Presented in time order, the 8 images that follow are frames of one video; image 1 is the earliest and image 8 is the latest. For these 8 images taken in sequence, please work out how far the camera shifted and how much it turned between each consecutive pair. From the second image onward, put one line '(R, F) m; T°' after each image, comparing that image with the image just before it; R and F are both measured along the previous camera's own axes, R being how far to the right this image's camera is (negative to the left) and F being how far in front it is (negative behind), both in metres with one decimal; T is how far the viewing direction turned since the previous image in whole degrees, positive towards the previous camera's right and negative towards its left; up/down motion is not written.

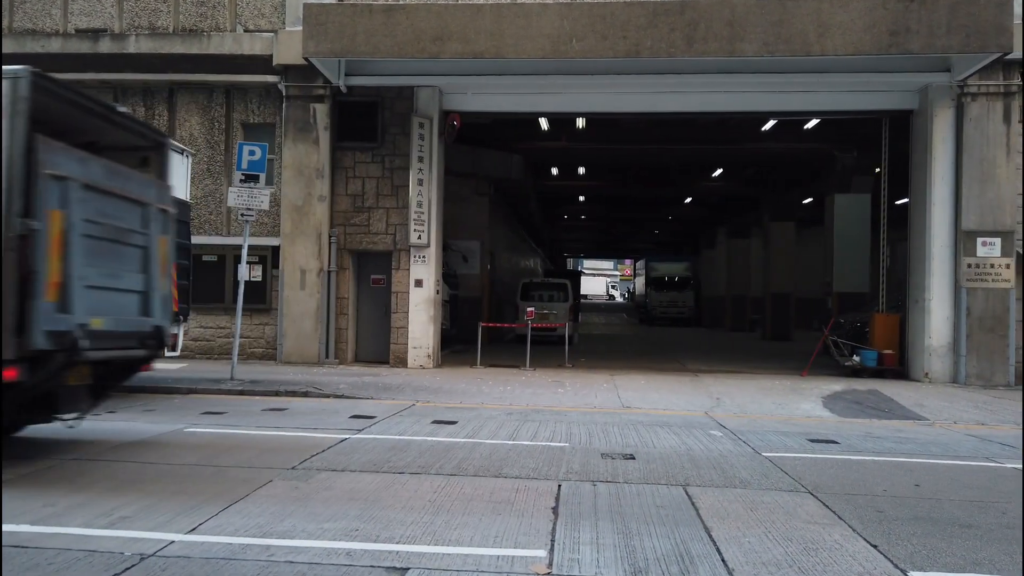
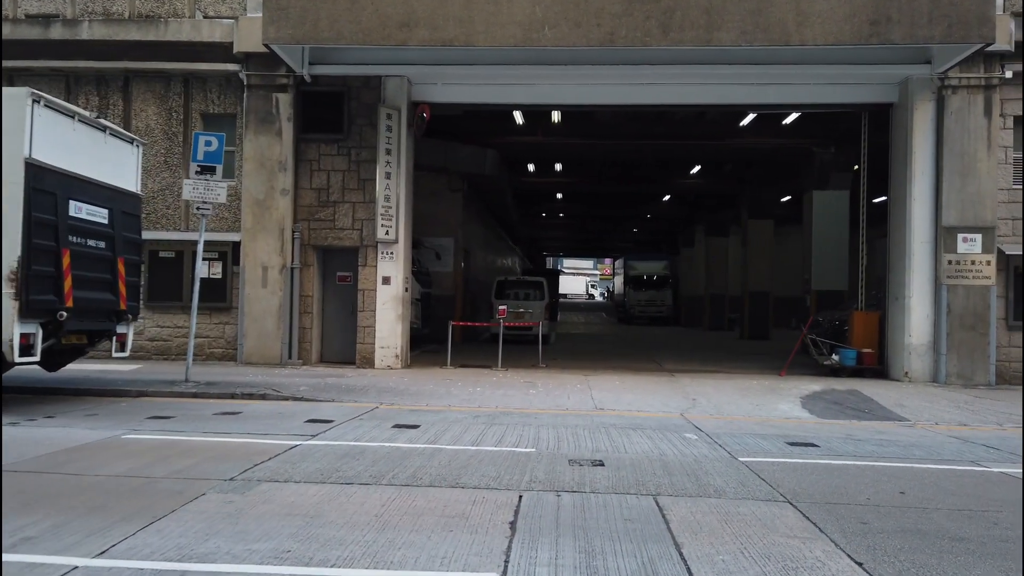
(+0.2, +0.5) m; +1°
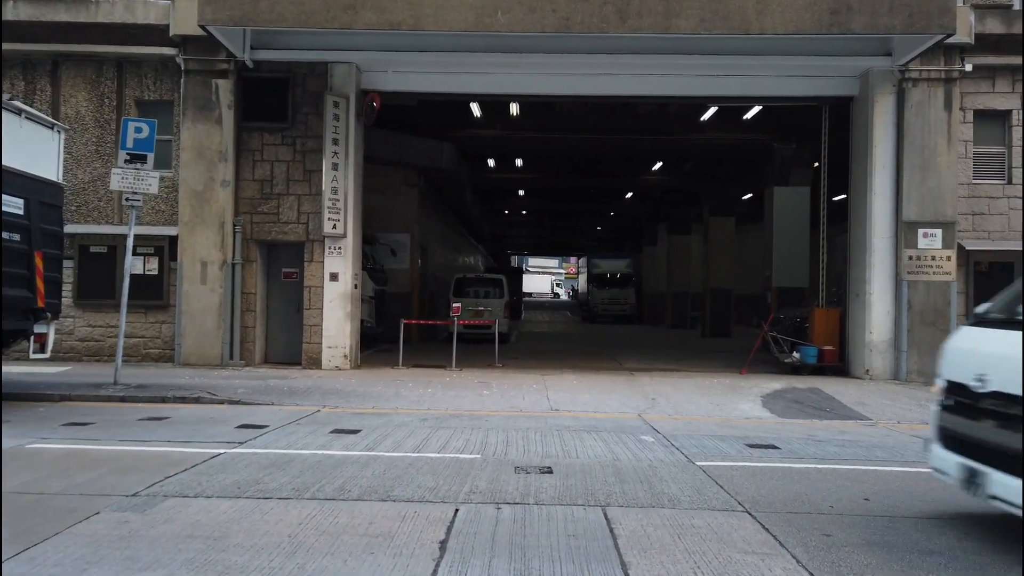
(+0.2, +0.6) m; +3°
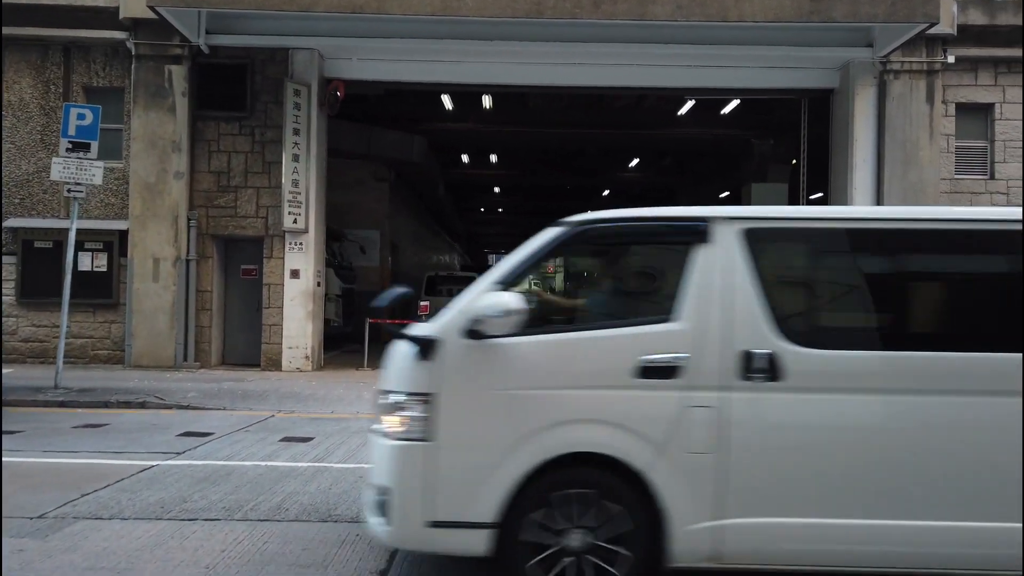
(+0.2, +0.6) m; +2°
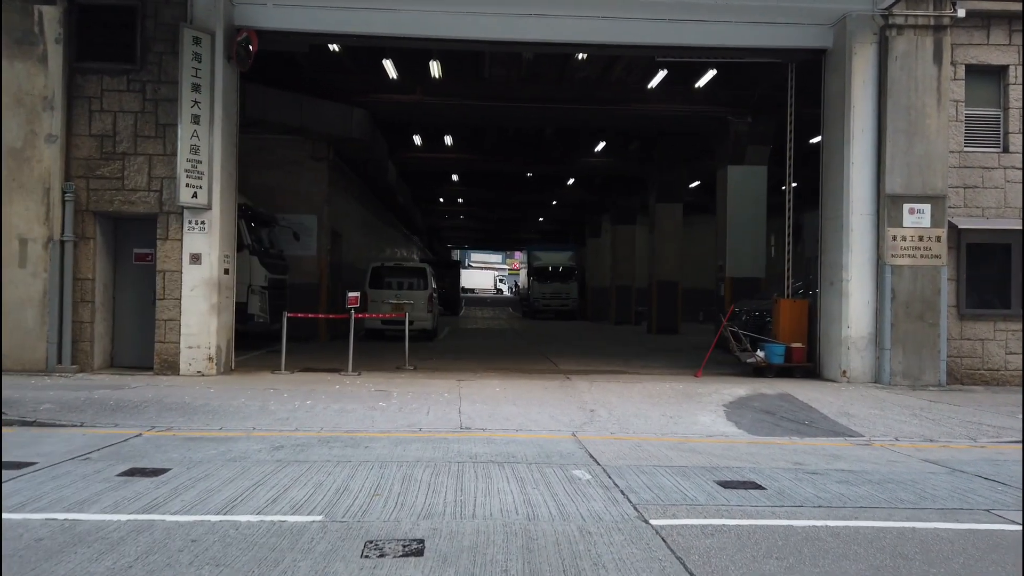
(+0.4, +2.1) m; +3°
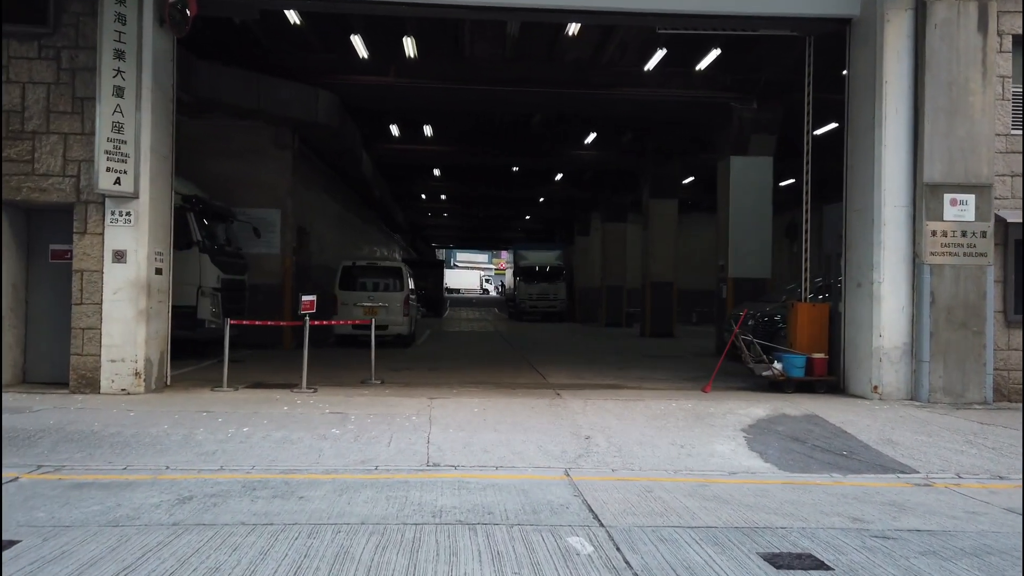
(+0.1, +1.7) m; +1°
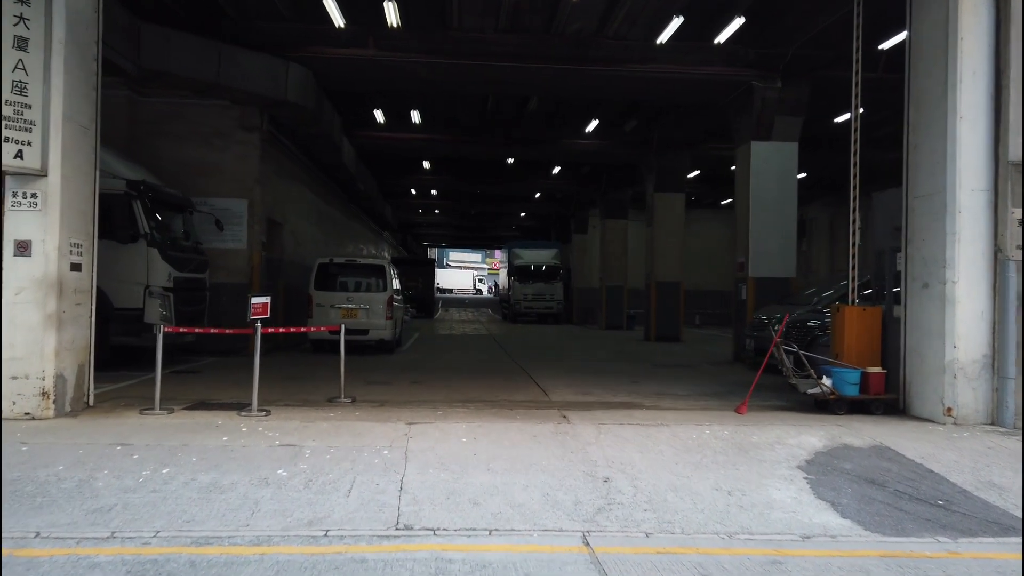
(0.0, +1.8) m; +1°
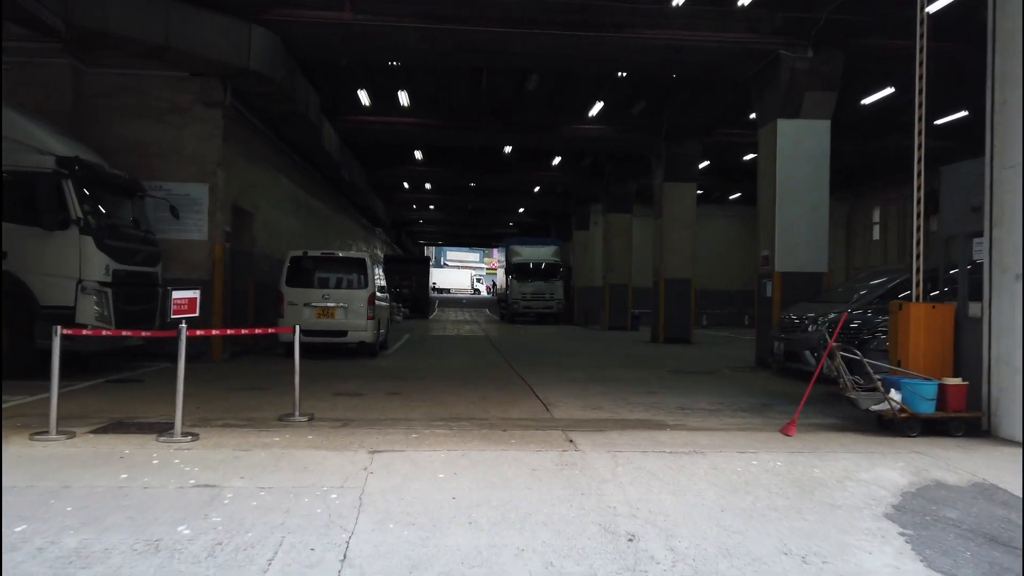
(+0.1, +1.8) m; 0°
